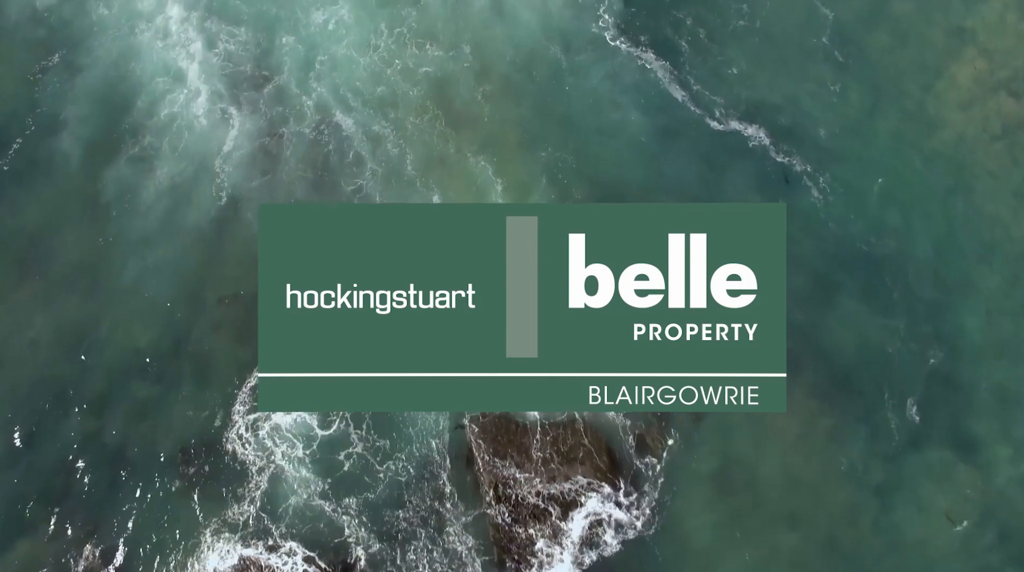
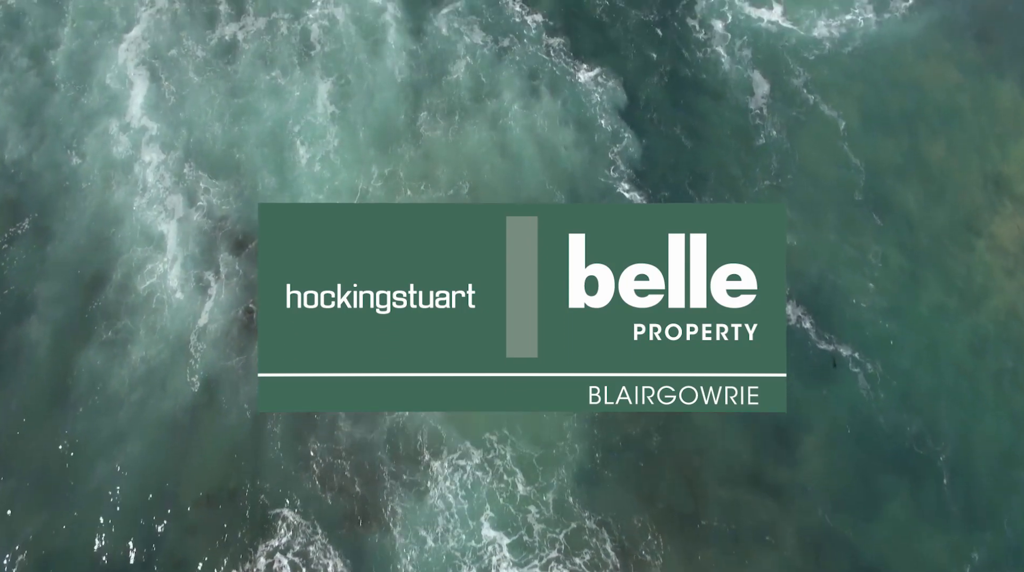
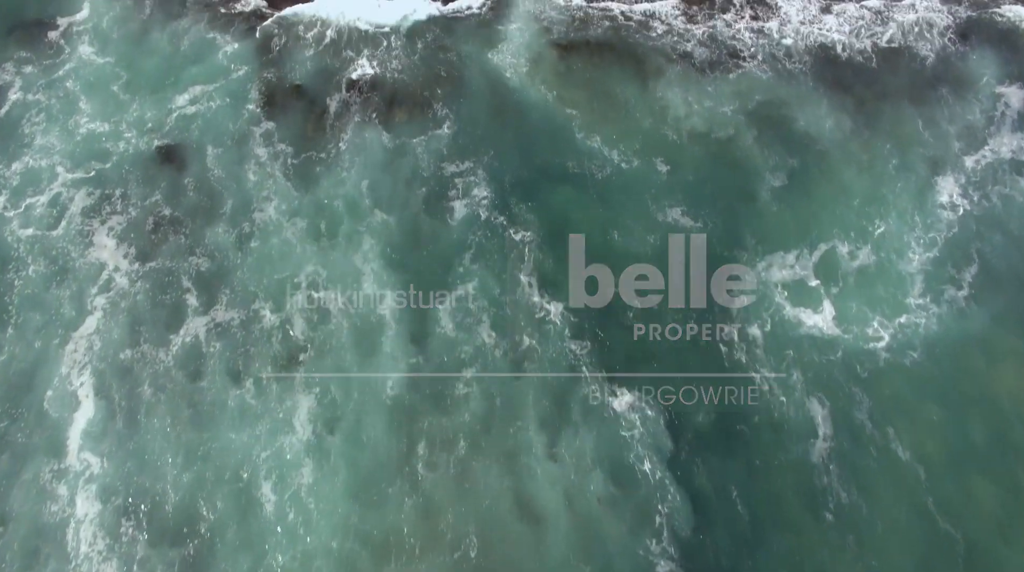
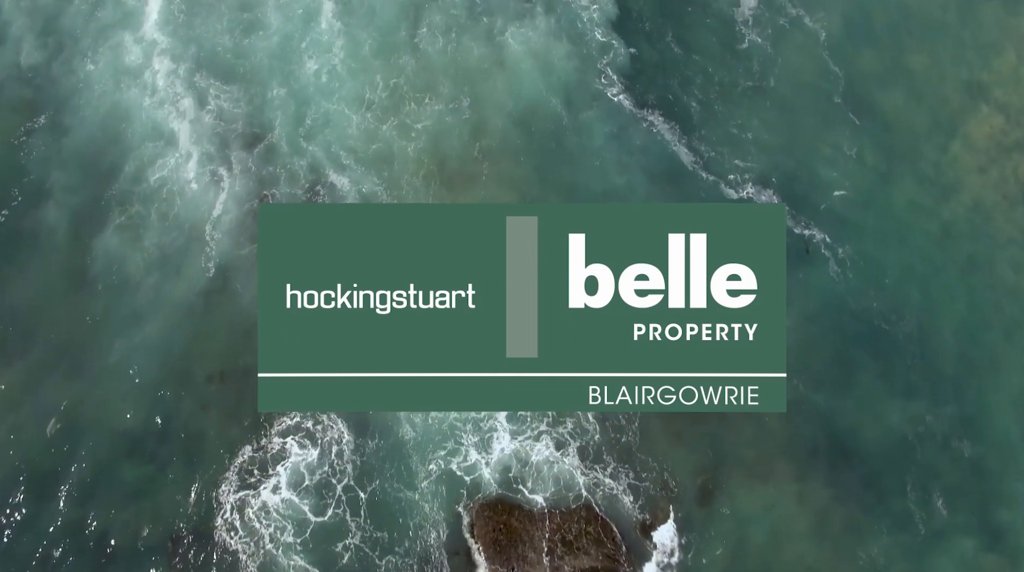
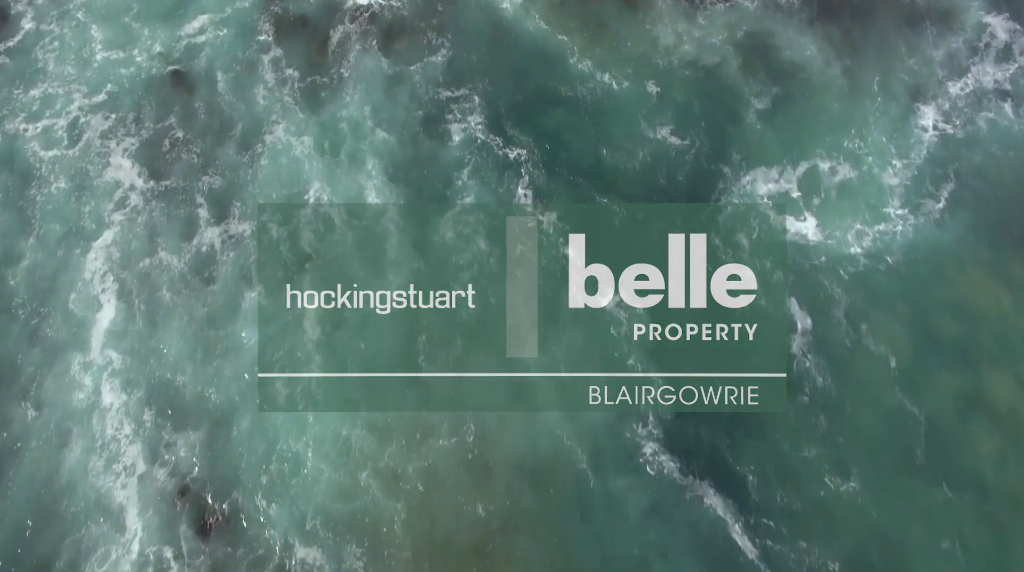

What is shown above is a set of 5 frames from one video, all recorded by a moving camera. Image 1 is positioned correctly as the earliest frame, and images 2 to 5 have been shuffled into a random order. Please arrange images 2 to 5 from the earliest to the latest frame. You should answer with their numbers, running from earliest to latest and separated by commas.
4, 2, 5, 3
